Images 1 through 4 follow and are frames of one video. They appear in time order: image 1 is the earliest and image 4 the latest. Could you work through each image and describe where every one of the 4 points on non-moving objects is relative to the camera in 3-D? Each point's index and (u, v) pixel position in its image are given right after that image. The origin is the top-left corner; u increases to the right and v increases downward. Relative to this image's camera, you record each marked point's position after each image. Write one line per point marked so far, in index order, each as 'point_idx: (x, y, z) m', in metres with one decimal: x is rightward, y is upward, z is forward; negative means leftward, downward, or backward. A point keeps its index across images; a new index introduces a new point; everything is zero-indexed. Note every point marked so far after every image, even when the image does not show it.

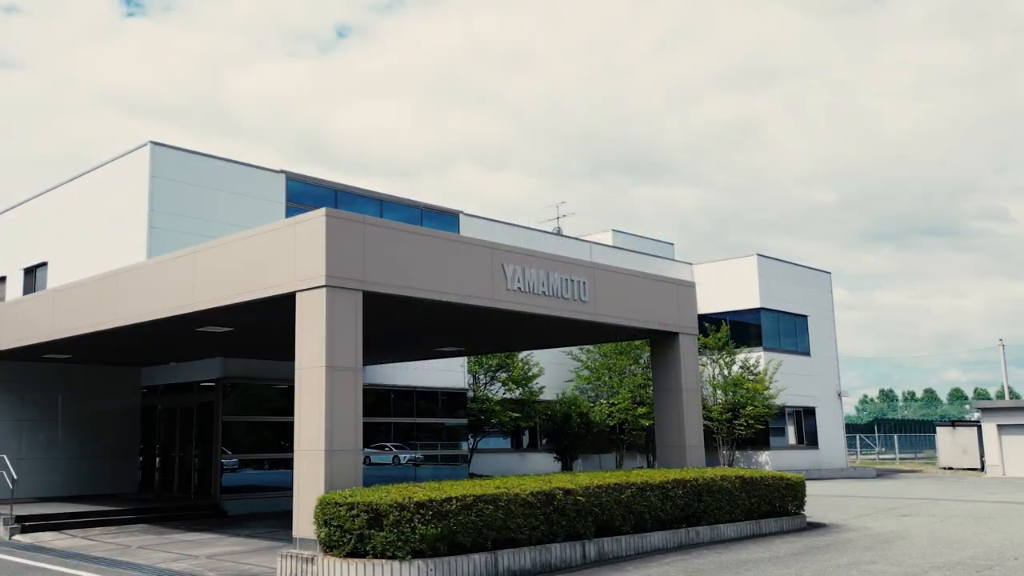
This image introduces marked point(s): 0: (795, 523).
0: (+4.4, -3.7, +16.3) m
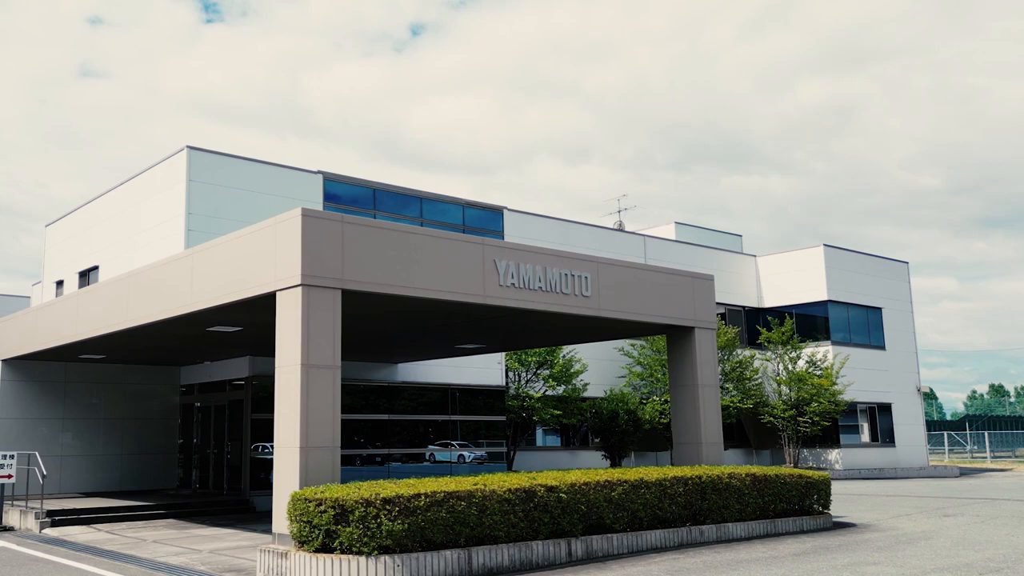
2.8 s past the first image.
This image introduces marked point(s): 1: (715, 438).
0: (+4.6, -3.5, +15.7) m
1: (+3.2, -2.3, +16.4) m
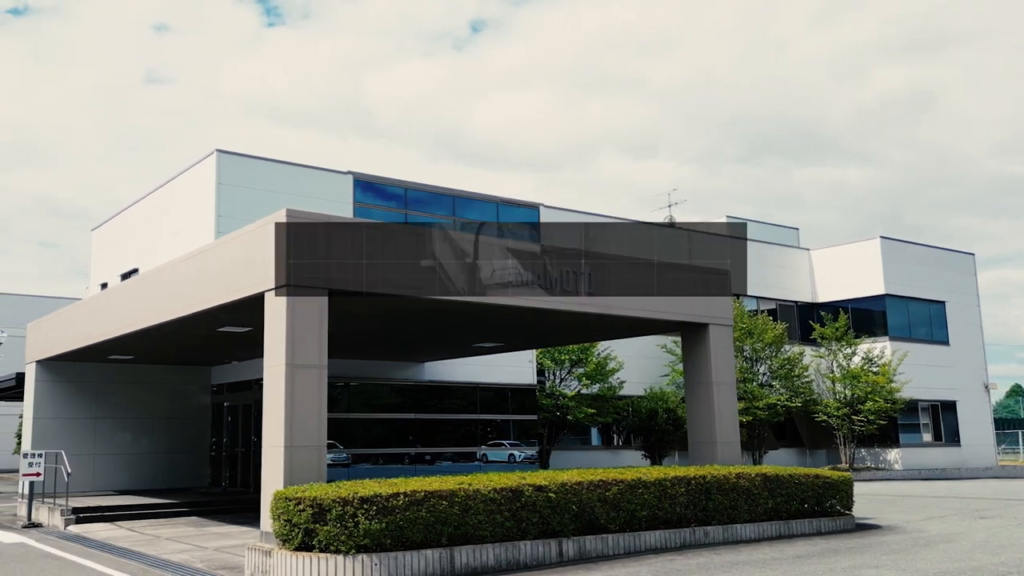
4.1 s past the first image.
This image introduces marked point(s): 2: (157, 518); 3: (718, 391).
0: (+4.7, -3.4, +15.2) m
1: (+3.4, -2.2, +16.0) m
2: (-5.8, -3.7, +17.0) m
3: (+3.1, -1.6, +16.0) m
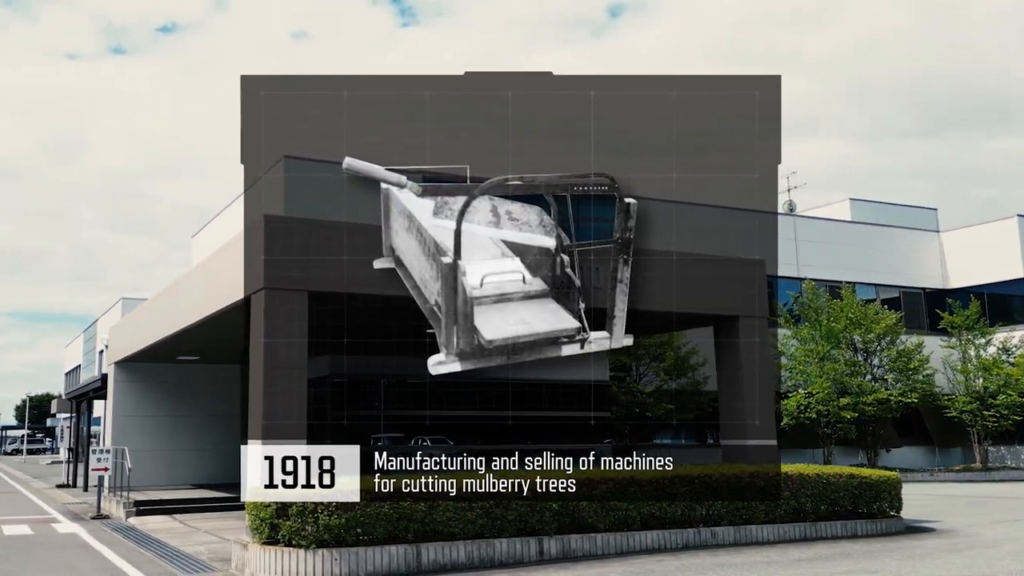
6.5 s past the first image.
0: (+4.9, -3.2, +14.1) m
1: (+3.7, -2.1, +15.1) m
2: (-5.1, -3.8, +17.8) m
3: (+3.5, -1.4, +15.1) m
